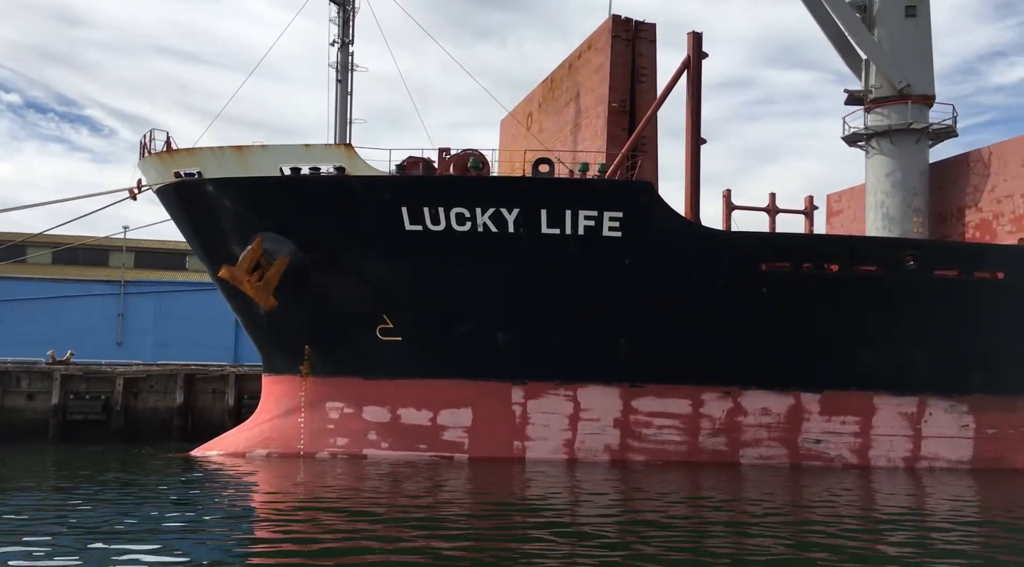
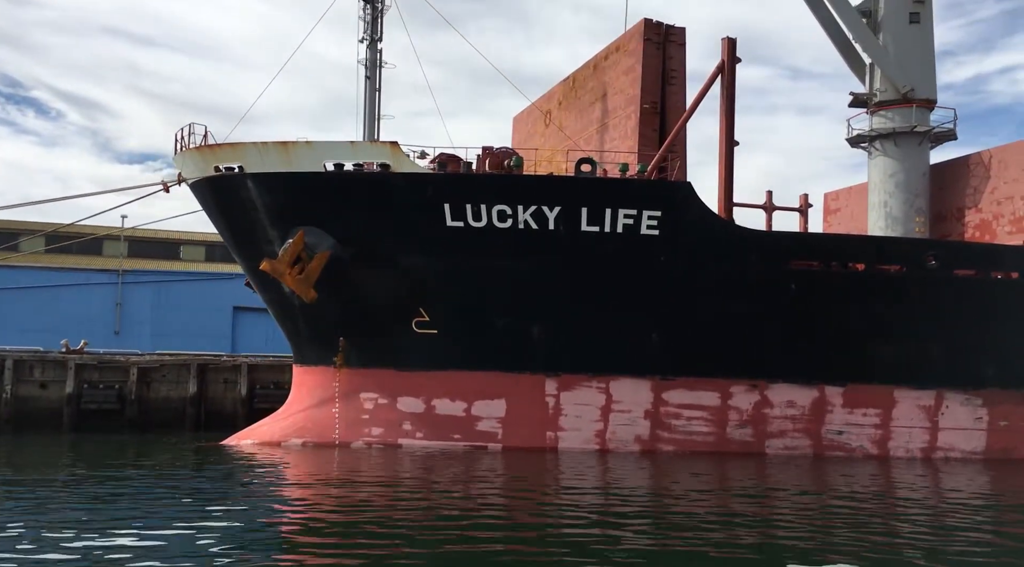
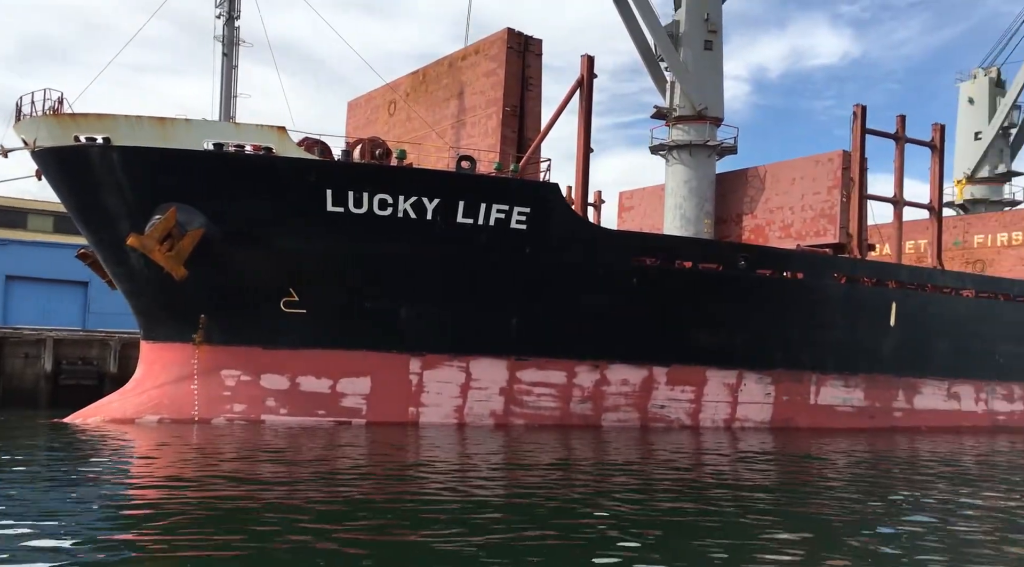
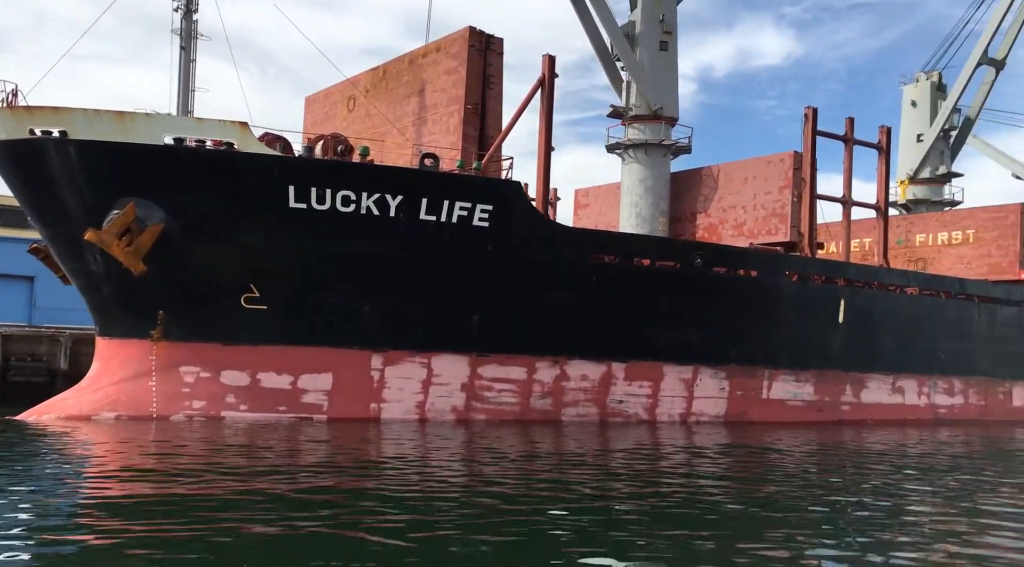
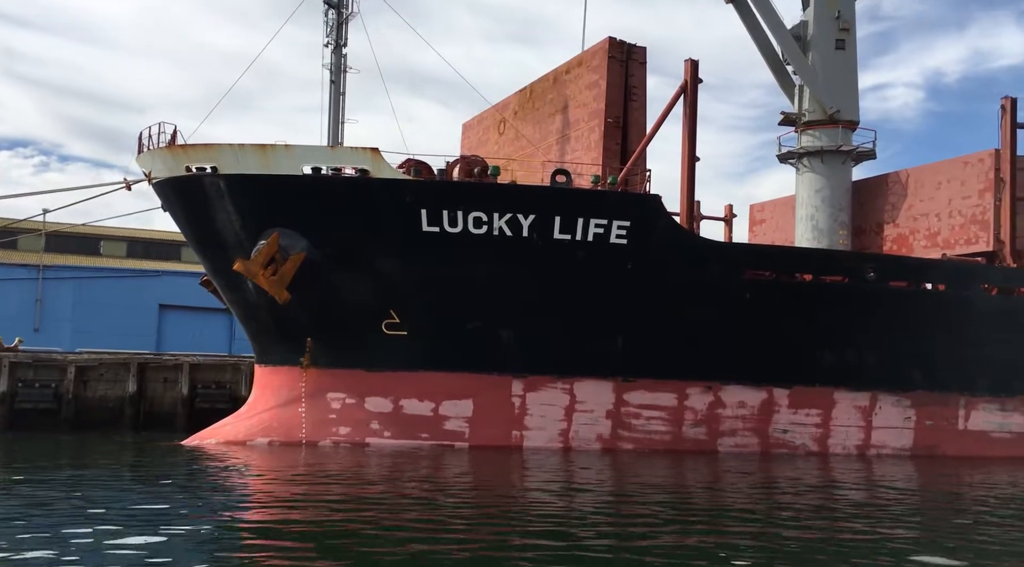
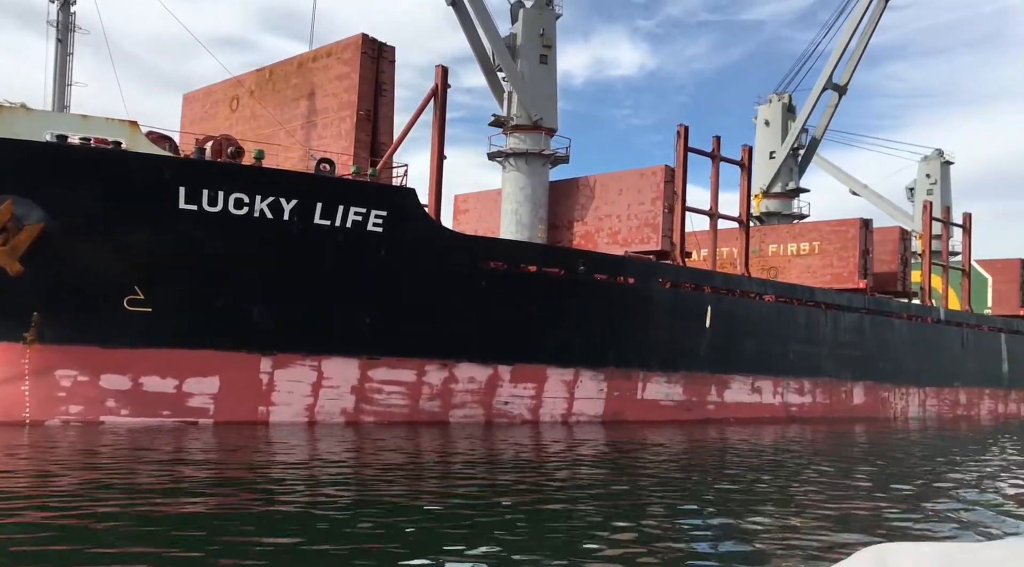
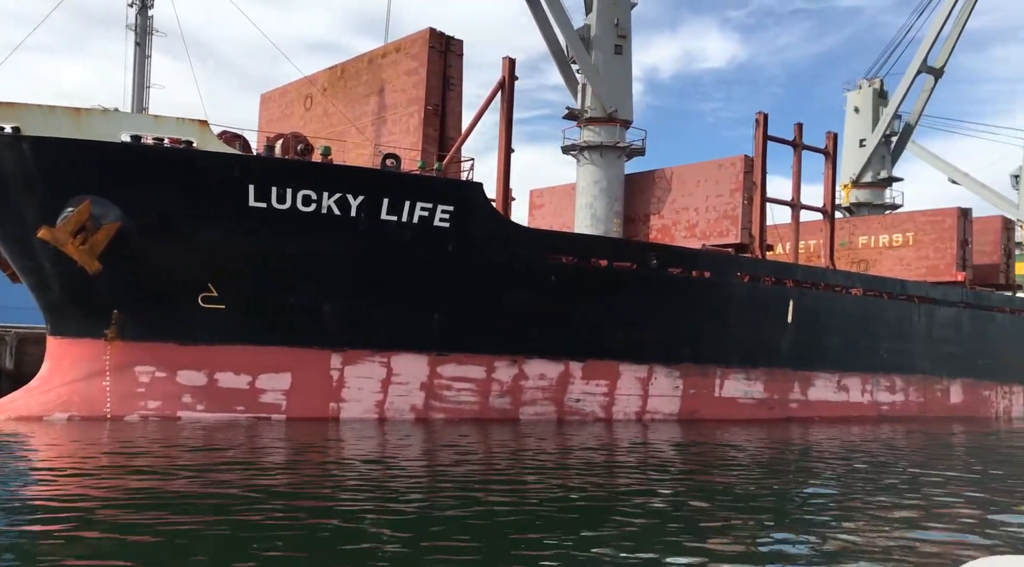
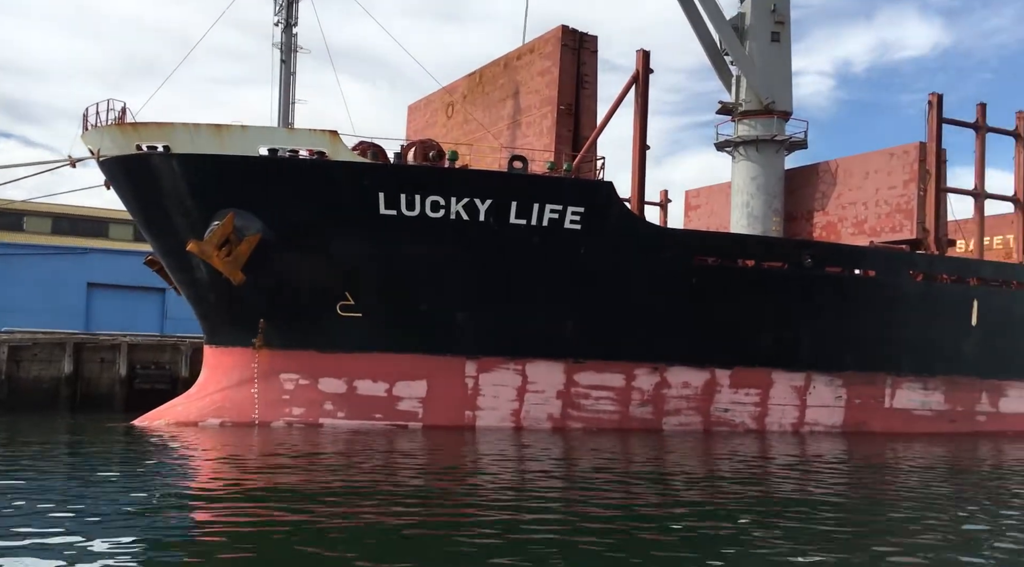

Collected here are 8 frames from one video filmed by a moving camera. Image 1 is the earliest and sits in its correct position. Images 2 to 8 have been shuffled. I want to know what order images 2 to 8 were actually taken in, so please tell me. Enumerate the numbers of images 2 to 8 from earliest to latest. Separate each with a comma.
2, 5, 8, 3, 4, 7, 6
